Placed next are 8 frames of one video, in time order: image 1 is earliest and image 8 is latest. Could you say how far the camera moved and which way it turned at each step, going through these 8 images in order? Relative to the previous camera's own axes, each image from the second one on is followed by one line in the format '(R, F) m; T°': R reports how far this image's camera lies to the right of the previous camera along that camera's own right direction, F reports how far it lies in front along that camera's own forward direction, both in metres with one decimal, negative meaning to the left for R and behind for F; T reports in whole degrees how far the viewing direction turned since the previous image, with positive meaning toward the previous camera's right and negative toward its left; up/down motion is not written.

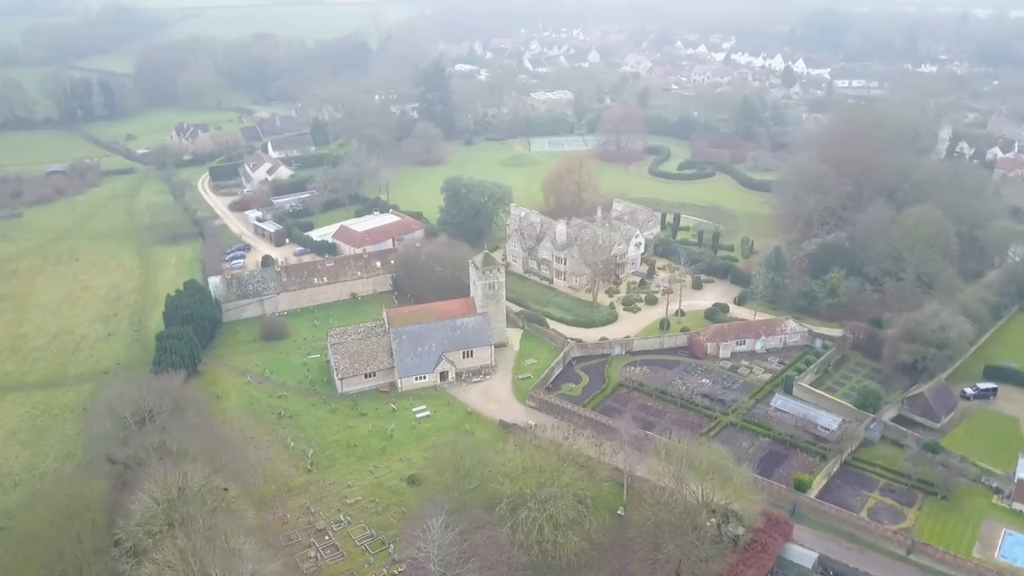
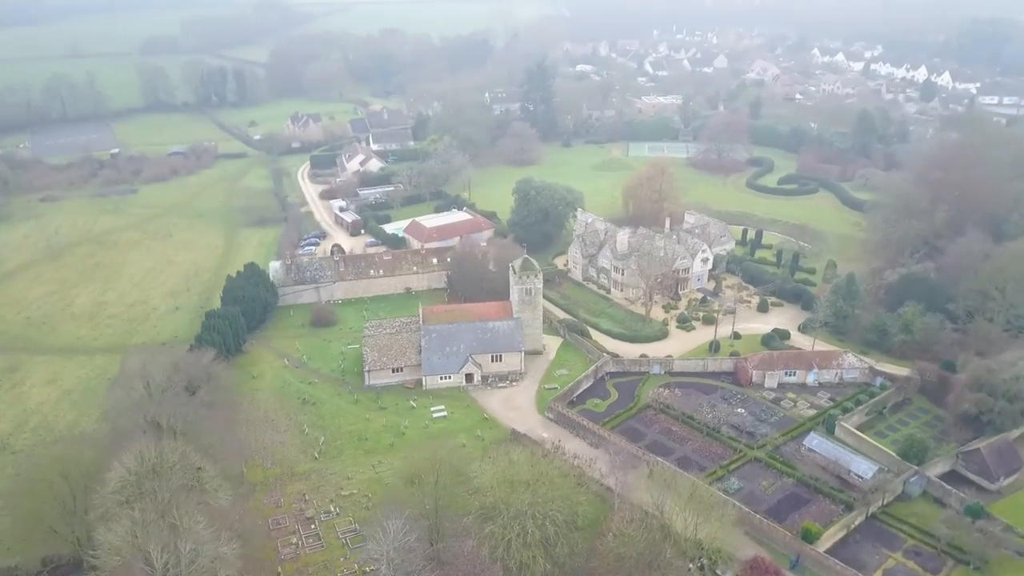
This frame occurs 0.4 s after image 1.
(+6.1, +1.4) m; -9°
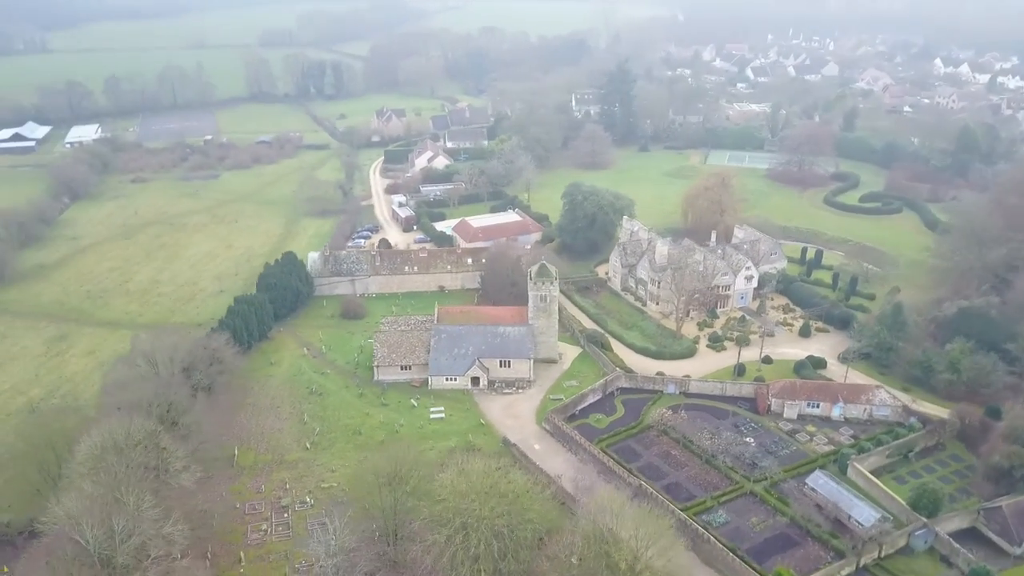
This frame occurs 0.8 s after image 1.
(+6.1, +1.2) m; -8°
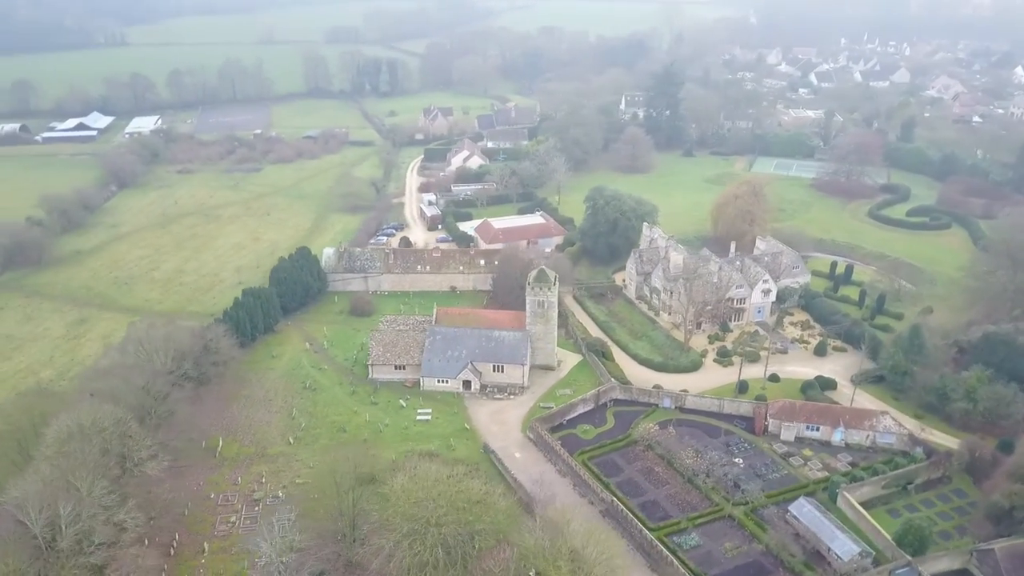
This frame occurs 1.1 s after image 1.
(+4.5, +0.8) m; -5°
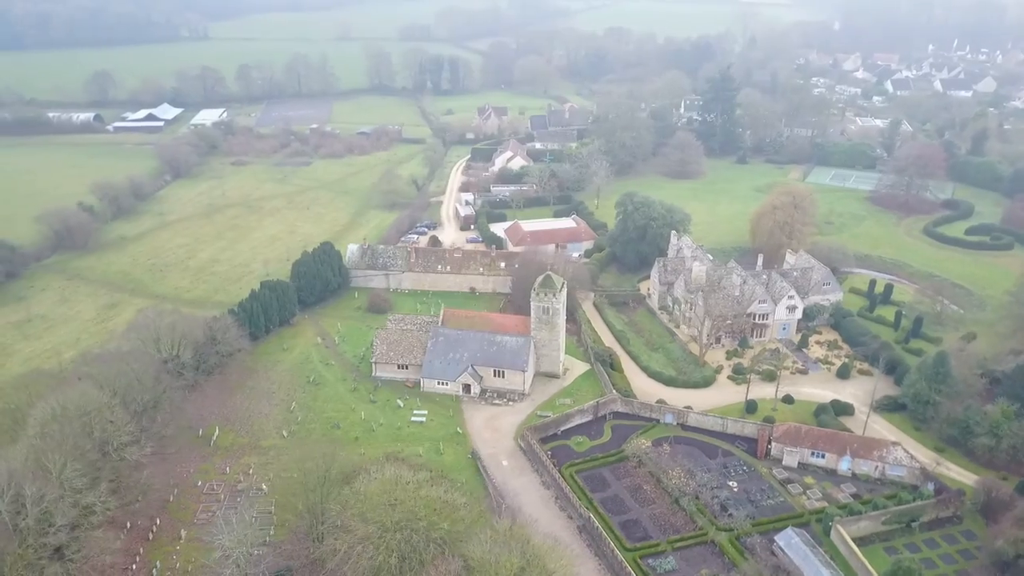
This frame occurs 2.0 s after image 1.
(+4.3, +0.9) m; -5°
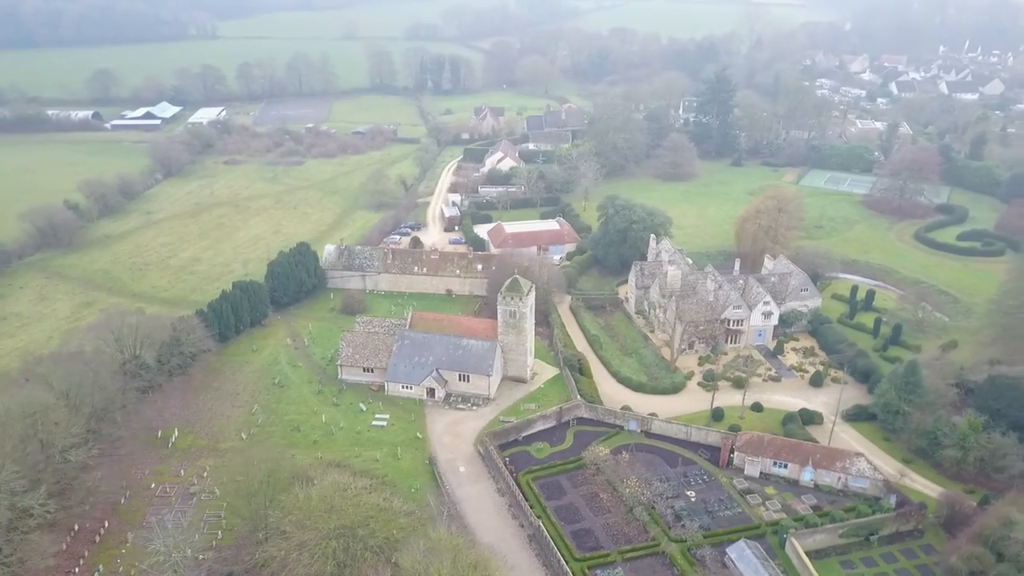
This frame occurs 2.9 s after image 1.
(+3.0, +0.5) m; -1°
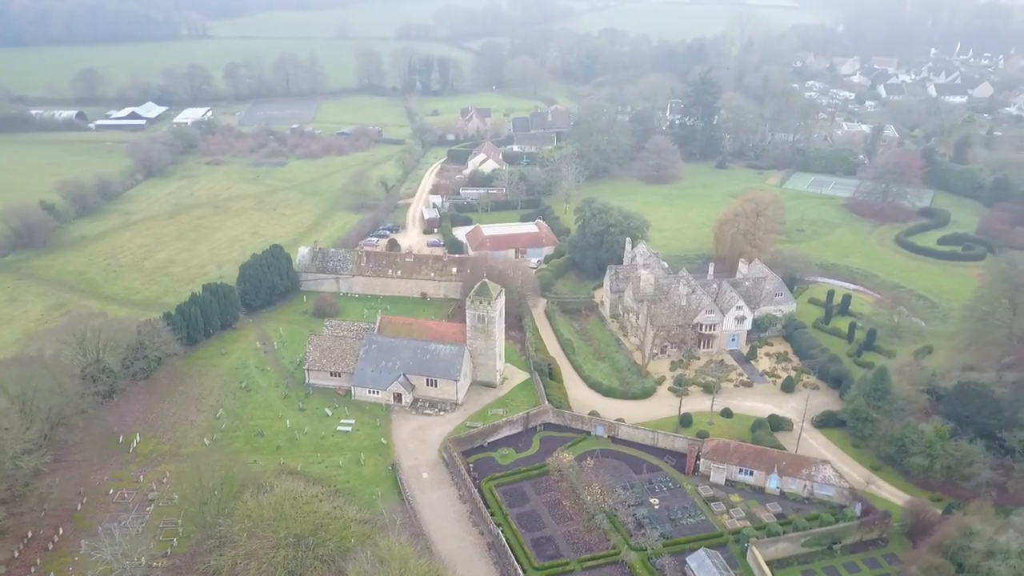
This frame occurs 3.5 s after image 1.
(+1.8, +0.4) m; 0°
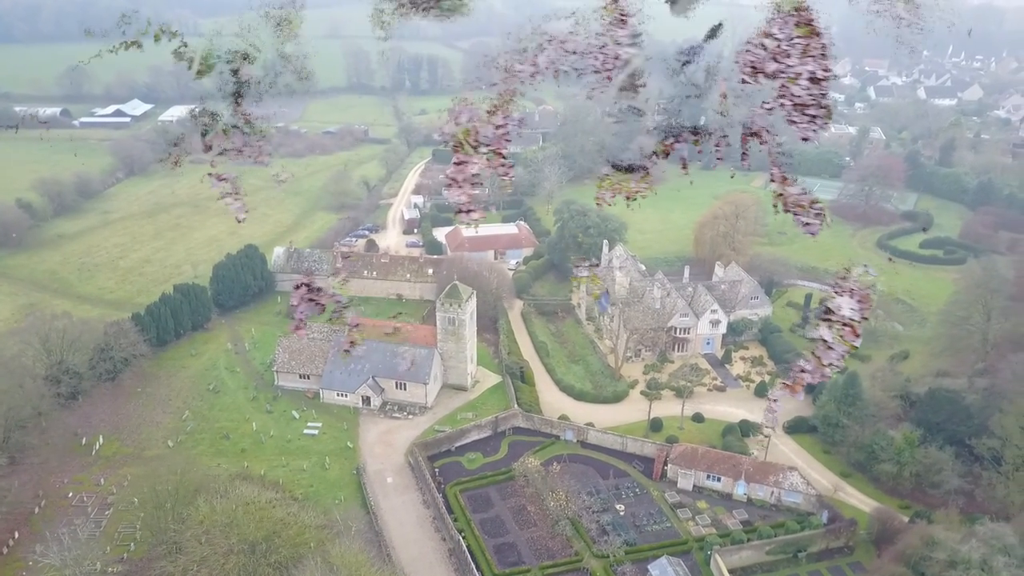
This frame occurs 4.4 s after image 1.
(+1.6, +0.4) m; 0°
